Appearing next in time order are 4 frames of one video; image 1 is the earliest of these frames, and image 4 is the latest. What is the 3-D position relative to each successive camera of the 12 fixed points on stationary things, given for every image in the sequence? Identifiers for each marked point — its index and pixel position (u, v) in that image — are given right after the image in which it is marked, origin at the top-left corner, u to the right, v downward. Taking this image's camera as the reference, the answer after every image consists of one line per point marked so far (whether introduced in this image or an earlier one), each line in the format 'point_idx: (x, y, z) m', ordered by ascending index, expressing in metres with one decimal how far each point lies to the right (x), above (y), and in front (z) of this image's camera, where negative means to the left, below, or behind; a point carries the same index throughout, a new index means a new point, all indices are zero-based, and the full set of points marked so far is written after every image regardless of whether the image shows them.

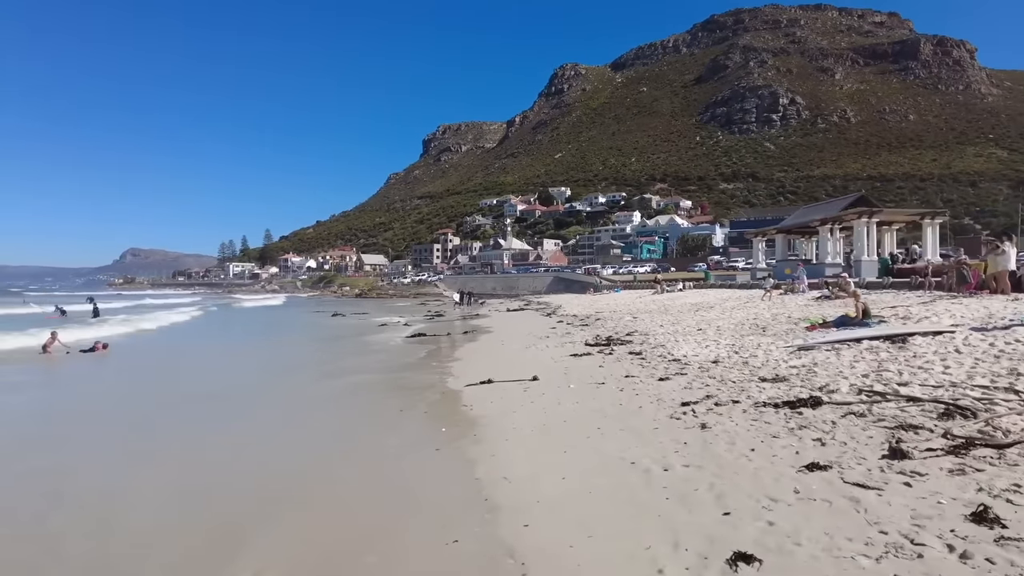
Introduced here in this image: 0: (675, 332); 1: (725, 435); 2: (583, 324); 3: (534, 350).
0: (+3.8, -1.1, +13.3) m
1: (+1.9, -1.3, +5.2) m
2: (+2.4, -1.2, +18.8) m
3: (+0.5, -1.4, +12.9) m
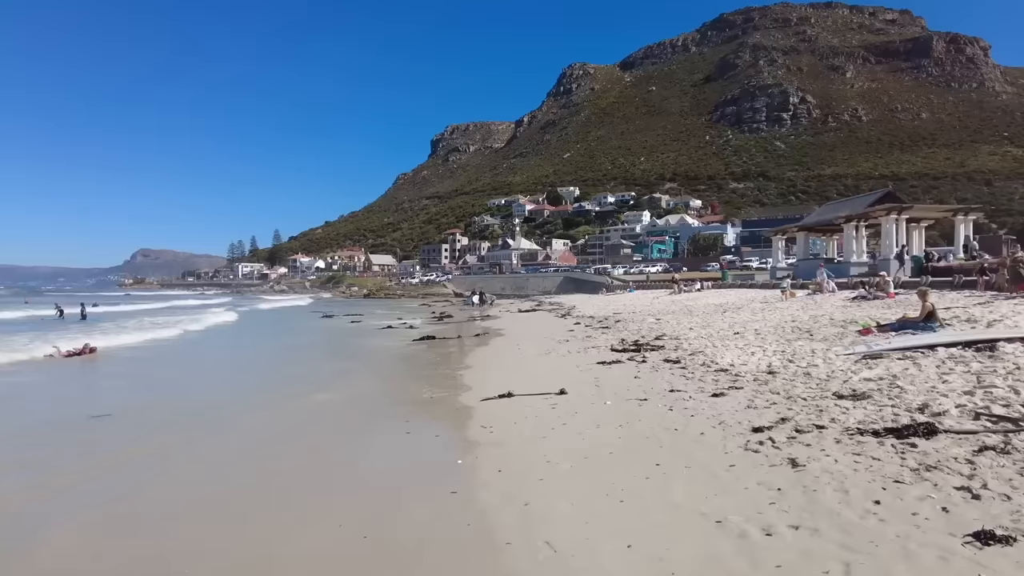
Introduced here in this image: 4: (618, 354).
0: (+4.2, -1.1, +12.1) m
1: (+2.2, -1.3, +4.0) m
2: (+2.9, -1.2, +17.7) m
3: (+0.9, -1.4, +11.8) m
4: (+2.1, -1.3, +11.1) m
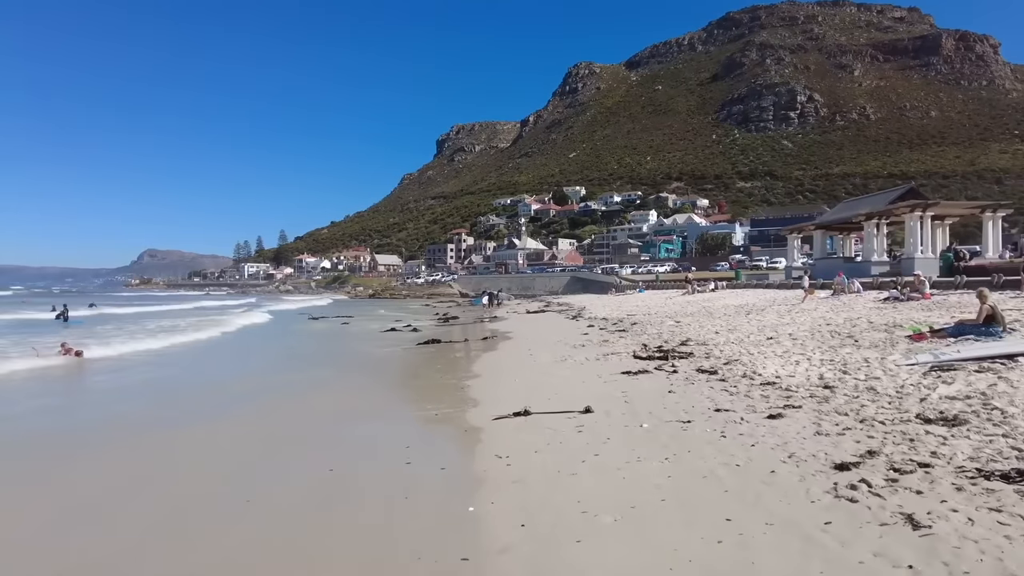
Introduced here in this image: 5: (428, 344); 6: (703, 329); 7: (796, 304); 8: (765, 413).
0: (+4.5, -1.1, +11.1) m
1: (+2.4, -1.3, +2.9) m
2: (+3.1, -1.2, +16.6) m
3: (+1.1, -1.4, +10.8) m
4: (+2.3, -1.3, +10.0) m
5: (-2.9, -1.9, +19.5) m
6: (+4.8, -1.0, +14.4) m
7: (+9.6, -0.5, +19.2) m
8: (+2.7, -1.3, +6.1) m
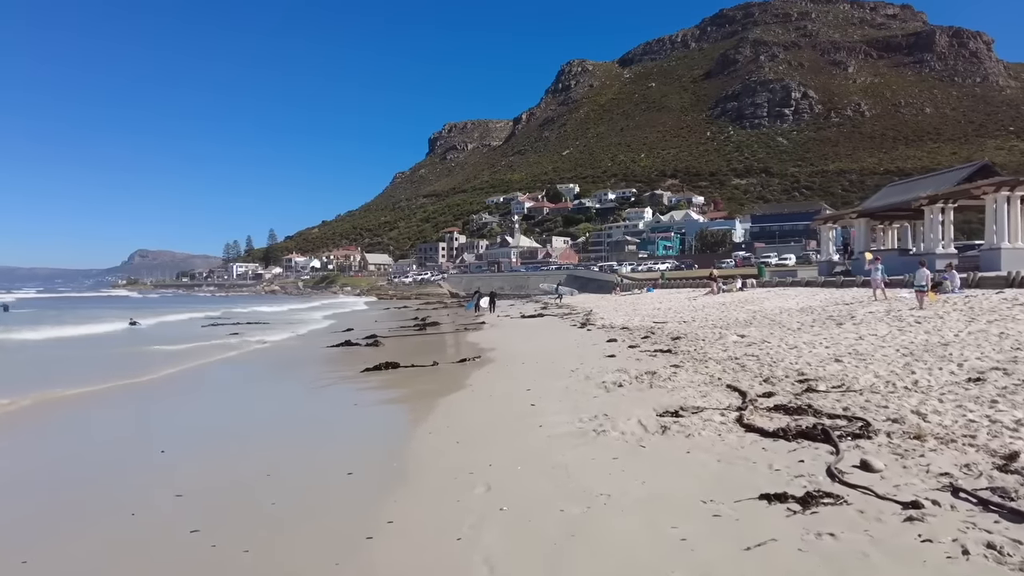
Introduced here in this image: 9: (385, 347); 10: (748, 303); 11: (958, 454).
0: (+4.3, -1.1, +5.6) m
1: (+2.3, -1.3, -2.6) m
2: (+2.9, -1.2, +11.1) m
3: (+1.0, -1.4, +5.3) m
4: (+2.2, -1.3, +4.5) m
5: (-3.1, -1.9, +14.0) m
6: (+4.6, -1.0, +8.9) m
7: (+9.3, -0.5, +13.8) m
8: (+2.6, -1.3, +0.6) m
9: (-4.2, -1.8, +19.3) m
10: (+8.1, -0.5, +19.5) m
11: (+3.4, -1.2, +4.6) m
